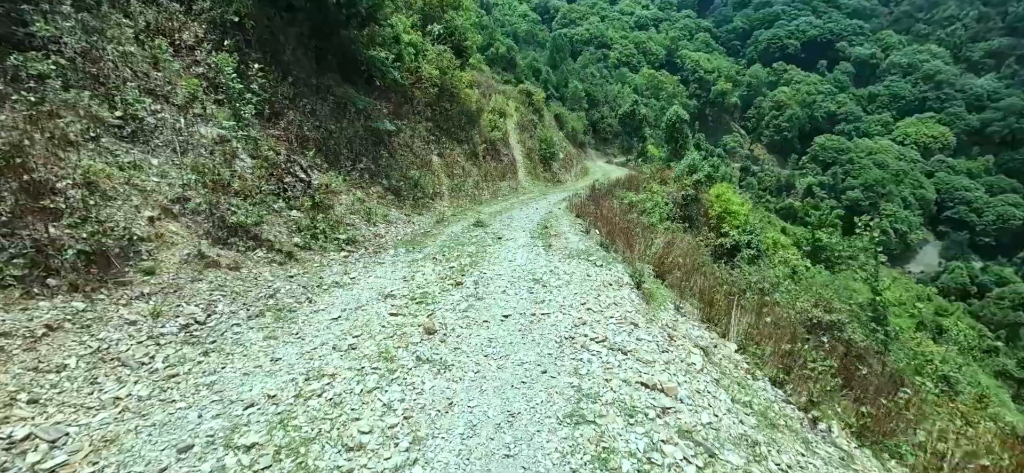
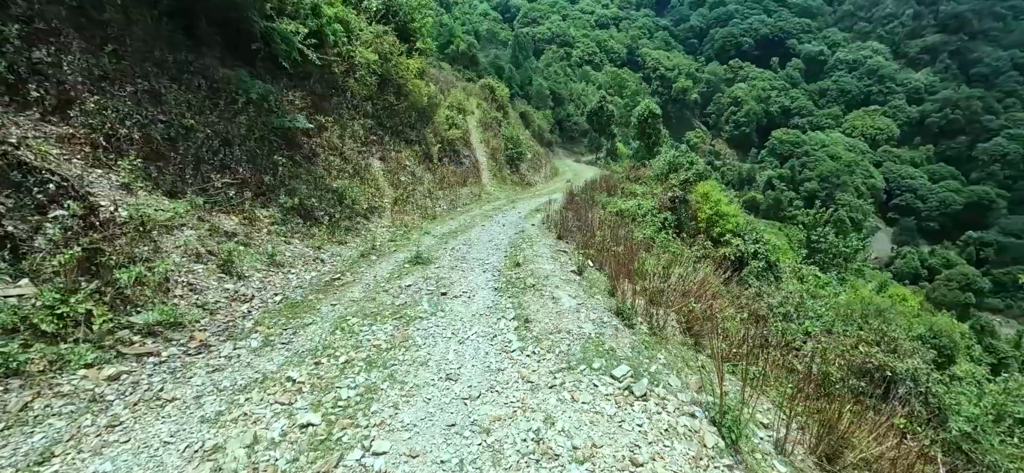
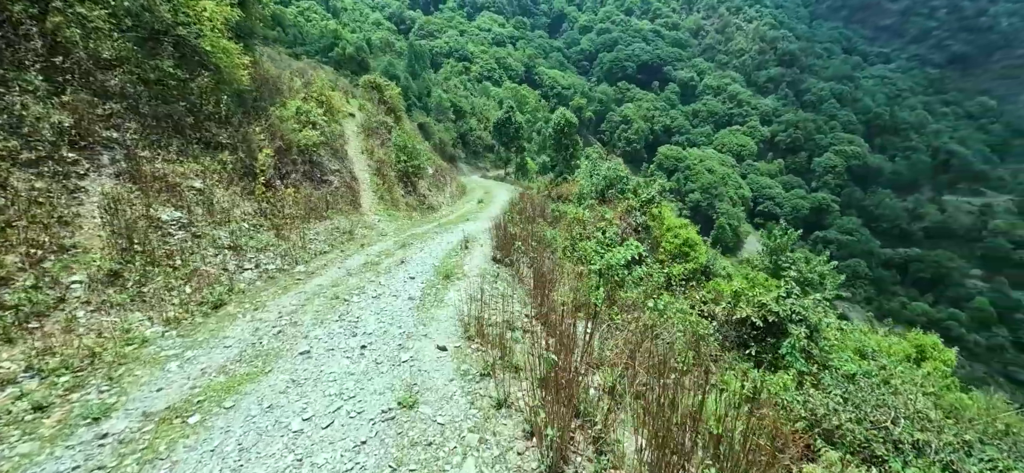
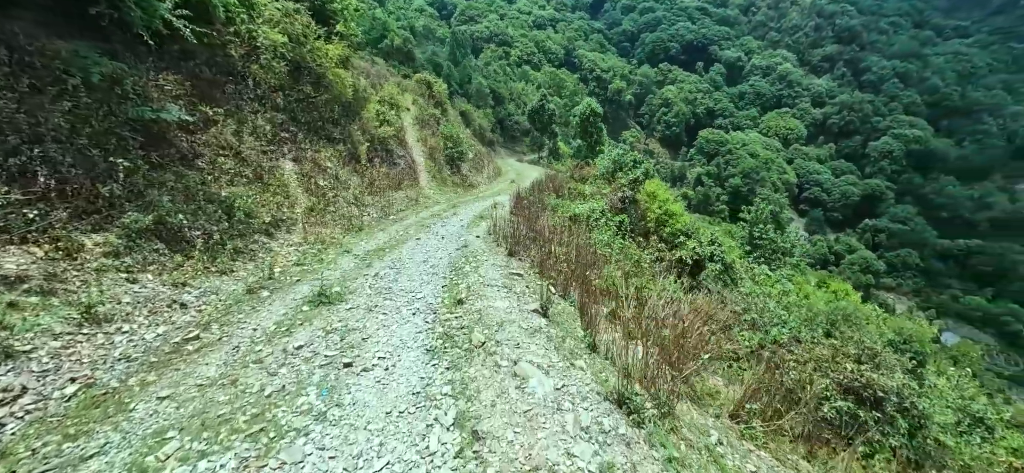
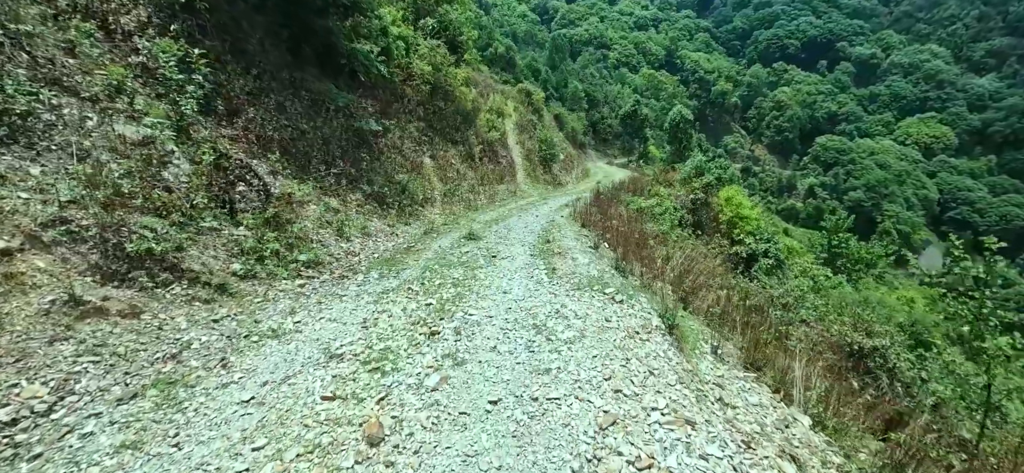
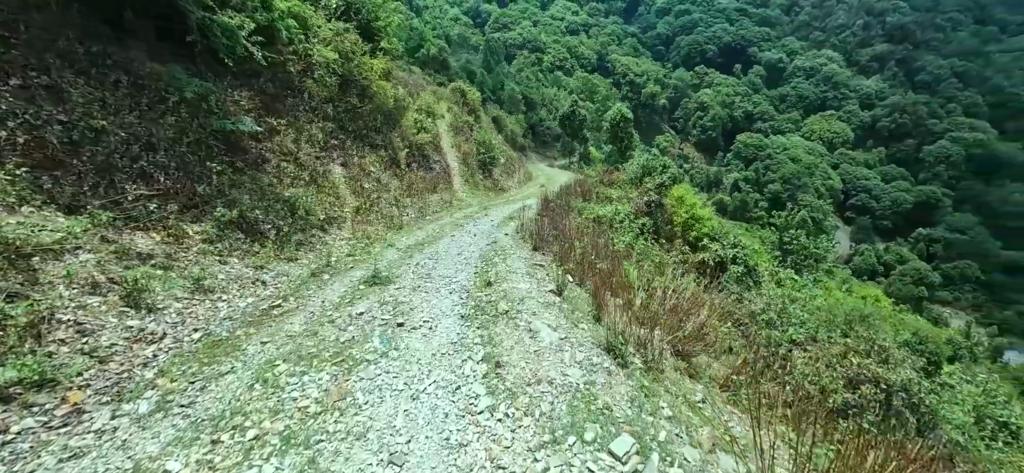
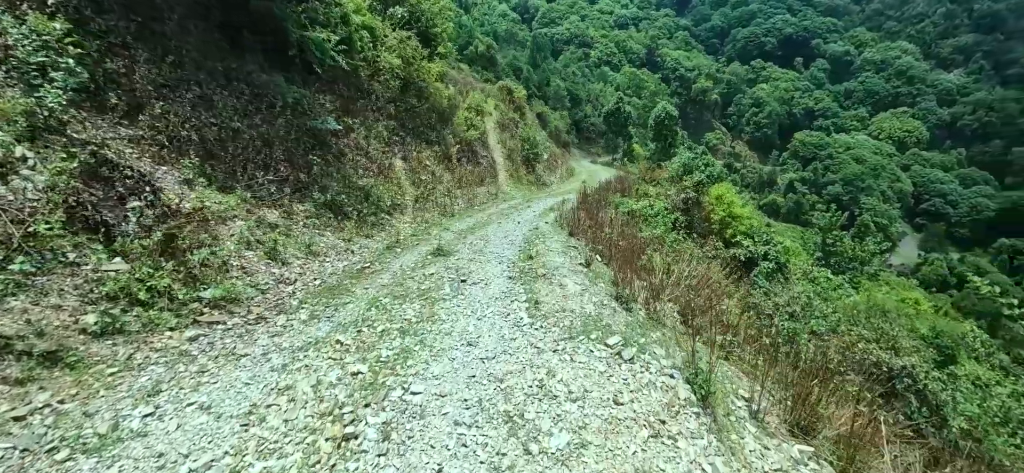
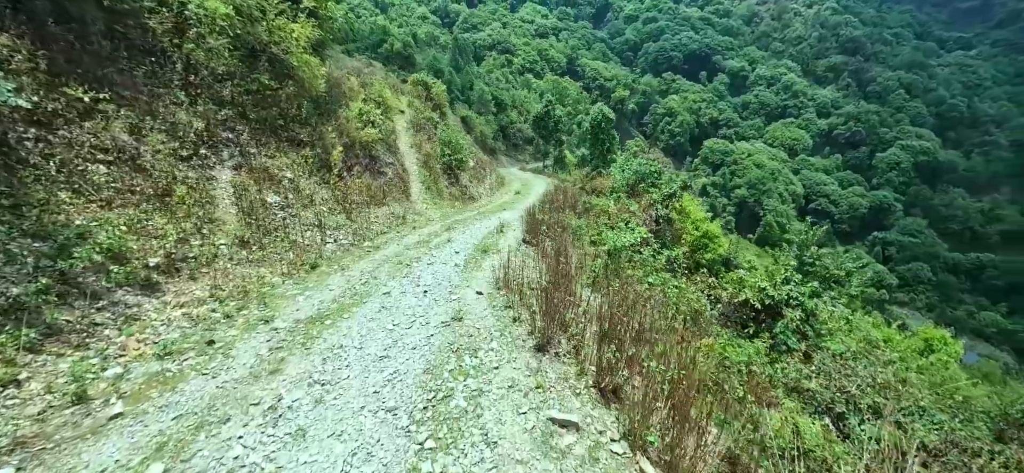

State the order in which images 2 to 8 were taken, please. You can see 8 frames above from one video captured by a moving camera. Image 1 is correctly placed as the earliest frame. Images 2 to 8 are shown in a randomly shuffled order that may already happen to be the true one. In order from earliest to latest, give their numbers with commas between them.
5, 7, 2, 6, 4, 8, 3
